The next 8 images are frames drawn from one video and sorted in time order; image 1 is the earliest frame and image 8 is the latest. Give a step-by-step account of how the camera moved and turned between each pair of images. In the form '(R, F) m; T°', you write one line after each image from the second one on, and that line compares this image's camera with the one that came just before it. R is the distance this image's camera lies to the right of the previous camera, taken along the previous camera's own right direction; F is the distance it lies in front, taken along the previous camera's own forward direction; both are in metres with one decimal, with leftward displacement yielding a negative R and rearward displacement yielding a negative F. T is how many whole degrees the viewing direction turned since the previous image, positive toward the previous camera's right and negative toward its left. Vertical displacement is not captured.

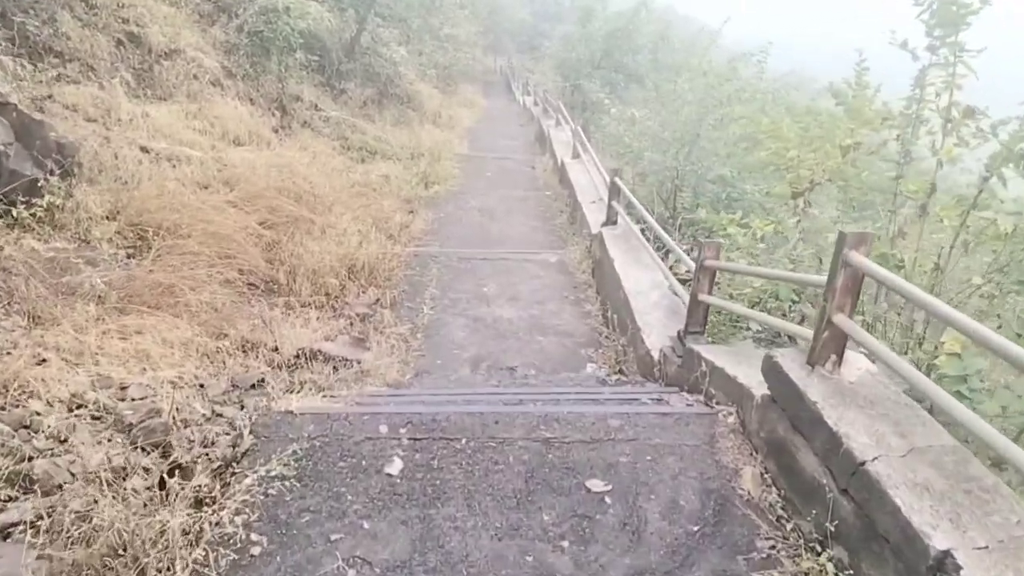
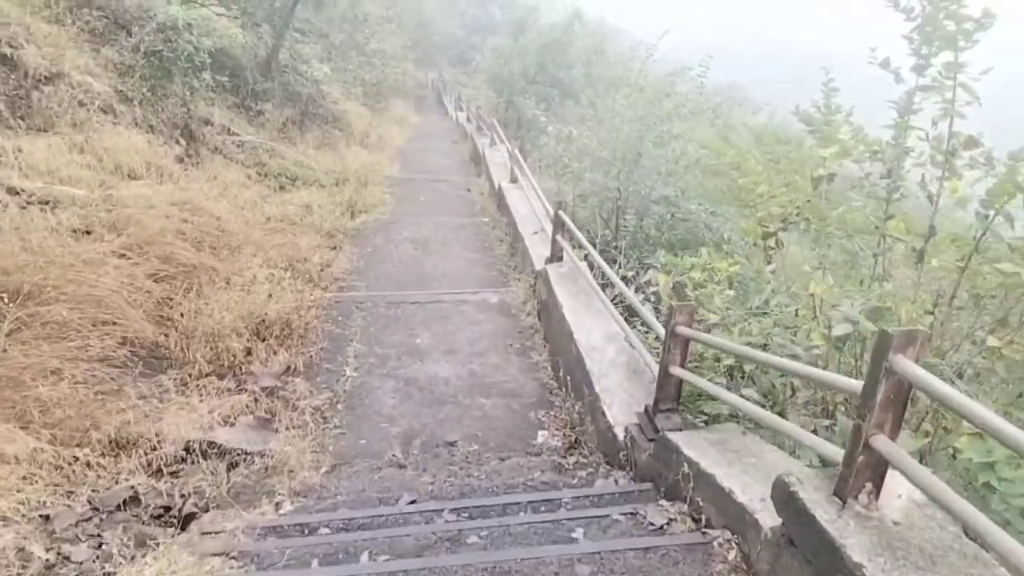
(0.0, +0.5) m; +5°
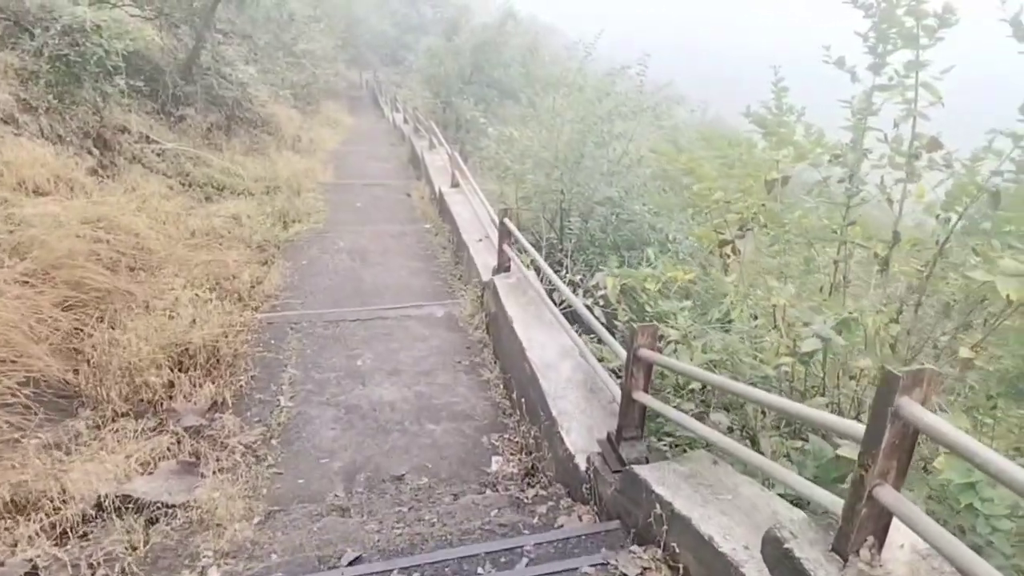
(0.0, +0.2) m; +5°
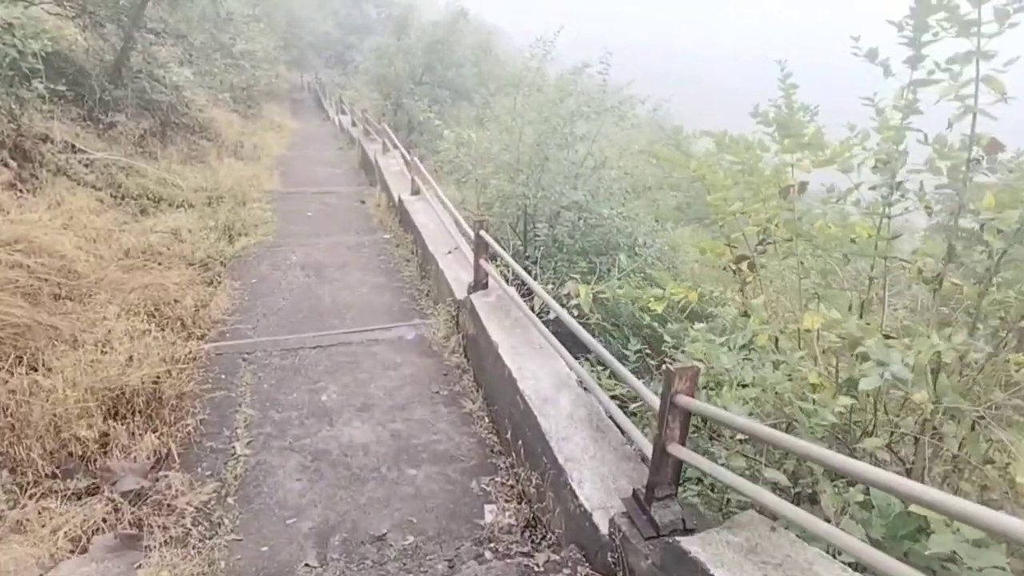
(-0.1, +0.3) m; +4°
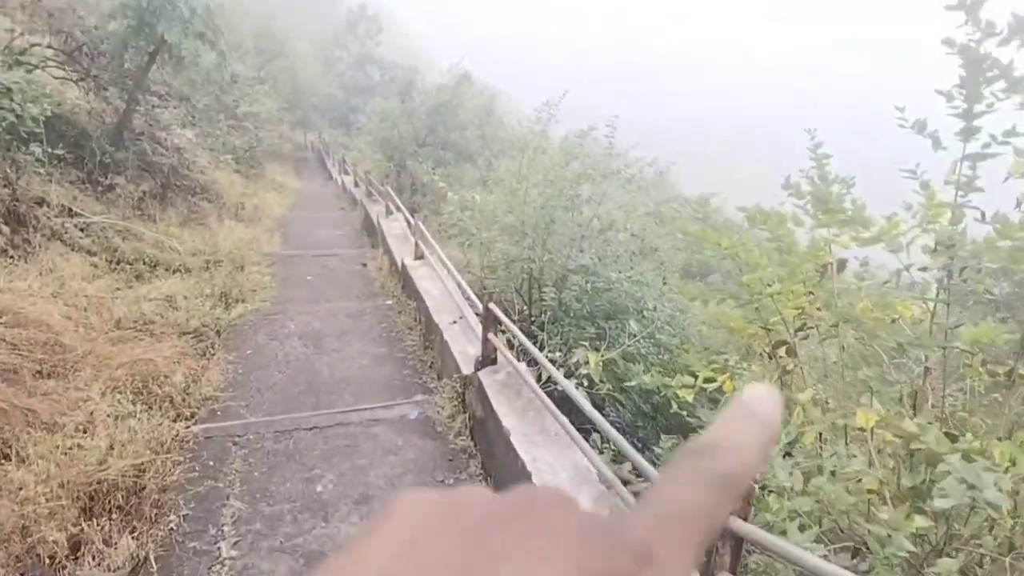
(0.0, +0.2) m; 0°
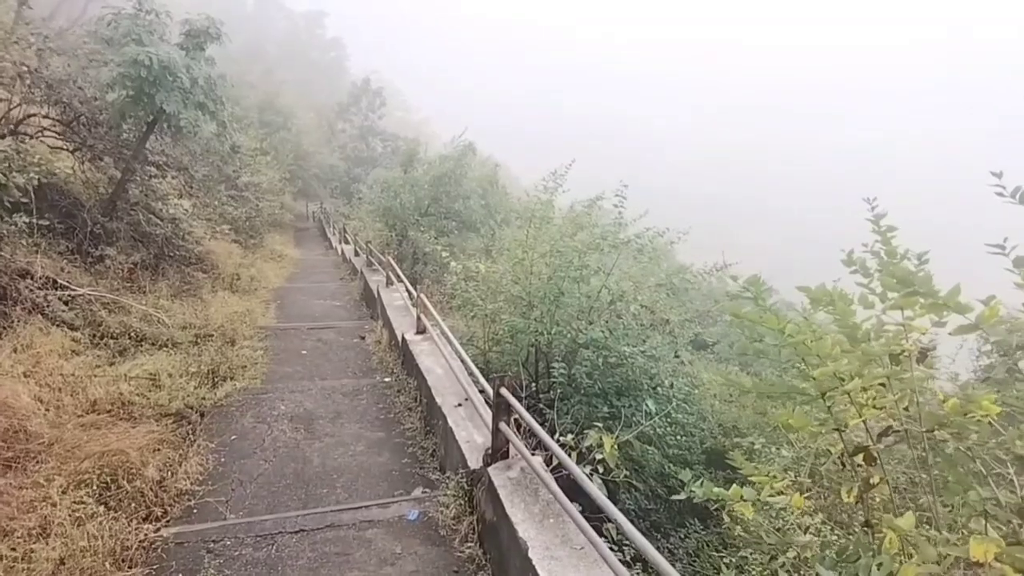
(-0.1, +0.3) m; 0°
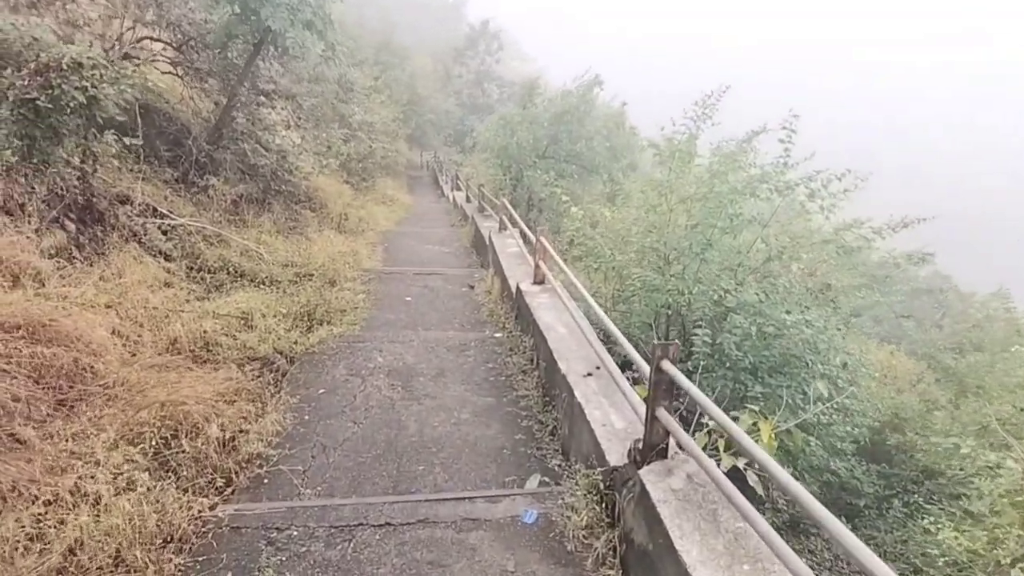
(-0.2, +0.8) m; -9°
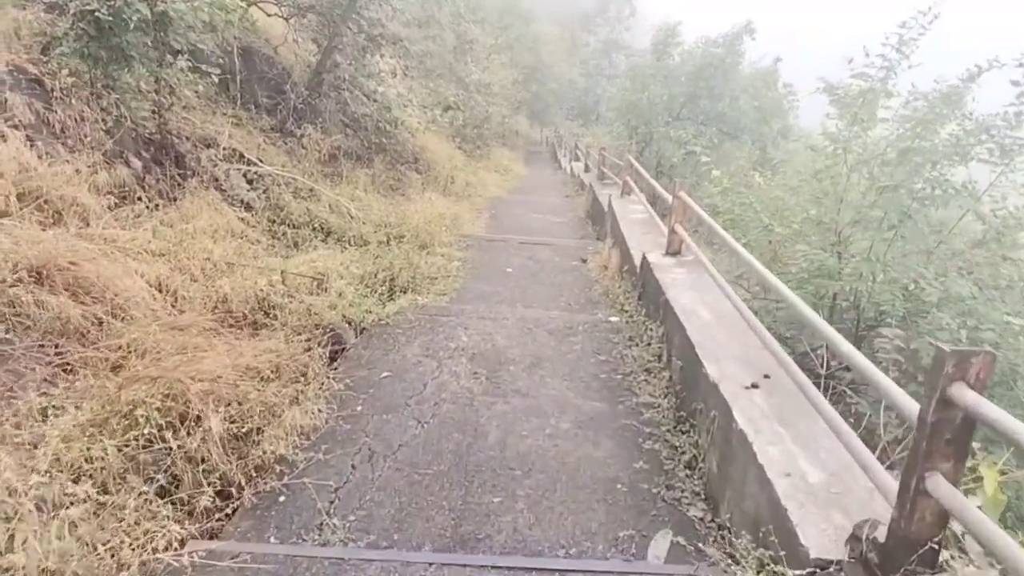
(0.0, +0.9) m; -9°
